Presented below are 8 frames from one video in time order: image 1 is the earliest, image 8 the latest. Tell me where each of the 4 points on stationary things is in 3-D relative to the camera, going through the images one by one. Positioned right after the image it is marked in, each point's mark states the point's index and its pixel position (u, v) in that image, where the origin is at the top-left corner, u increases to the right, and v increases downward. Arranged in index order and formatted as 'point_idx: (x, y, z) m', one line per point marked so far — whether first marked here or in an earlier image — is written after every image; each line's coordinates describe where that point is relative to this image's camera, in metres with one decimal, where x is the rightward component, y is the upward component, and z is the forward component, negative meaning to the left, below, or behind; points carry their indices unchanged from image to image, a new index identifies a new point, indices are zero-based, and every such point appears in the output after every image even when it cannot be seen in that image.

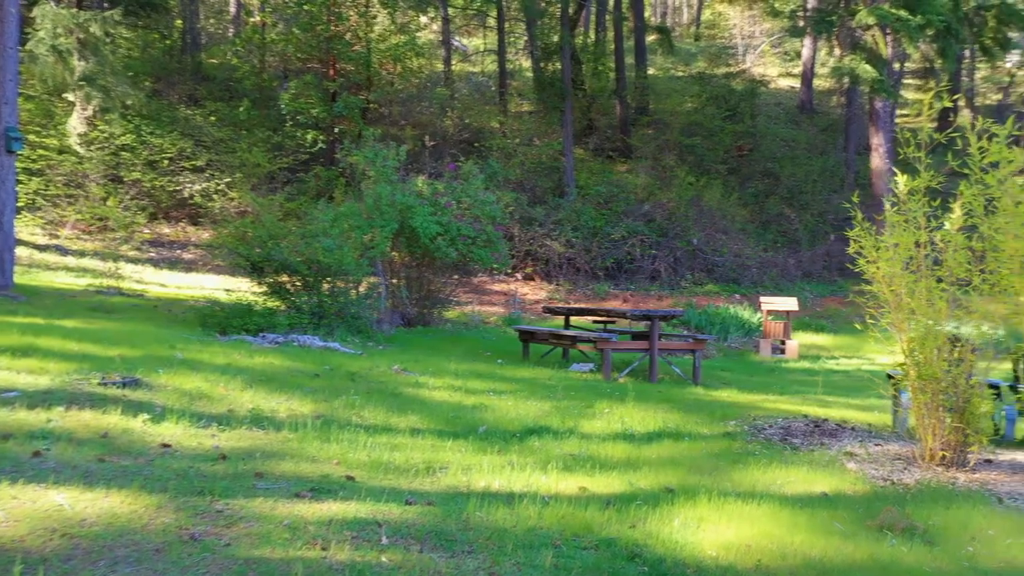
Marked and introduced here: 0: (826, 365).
0: (+6.0, -1.5, +15.8) m
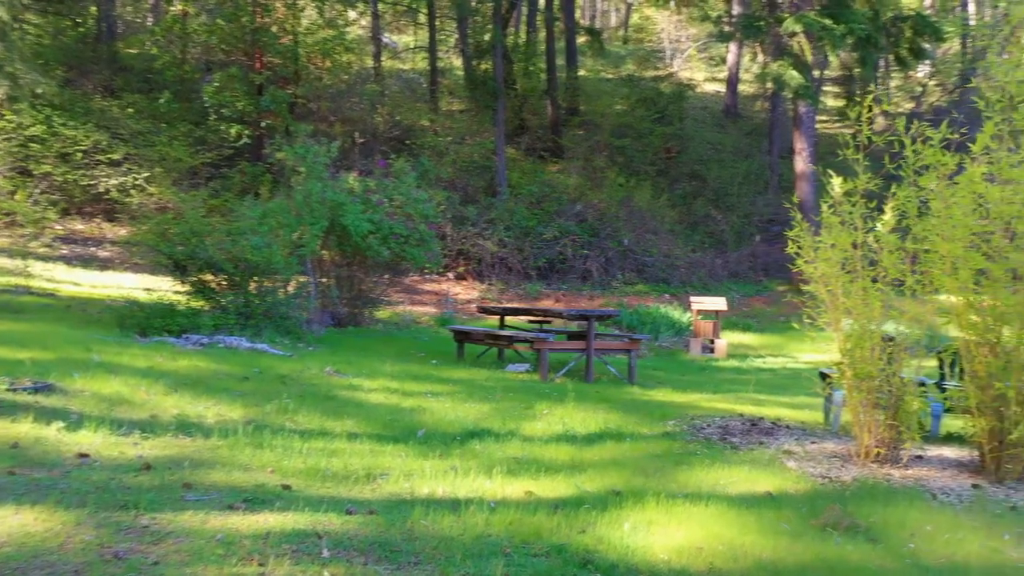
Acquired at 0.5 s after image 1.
0: (+4.7, -1.5, +16.1) m
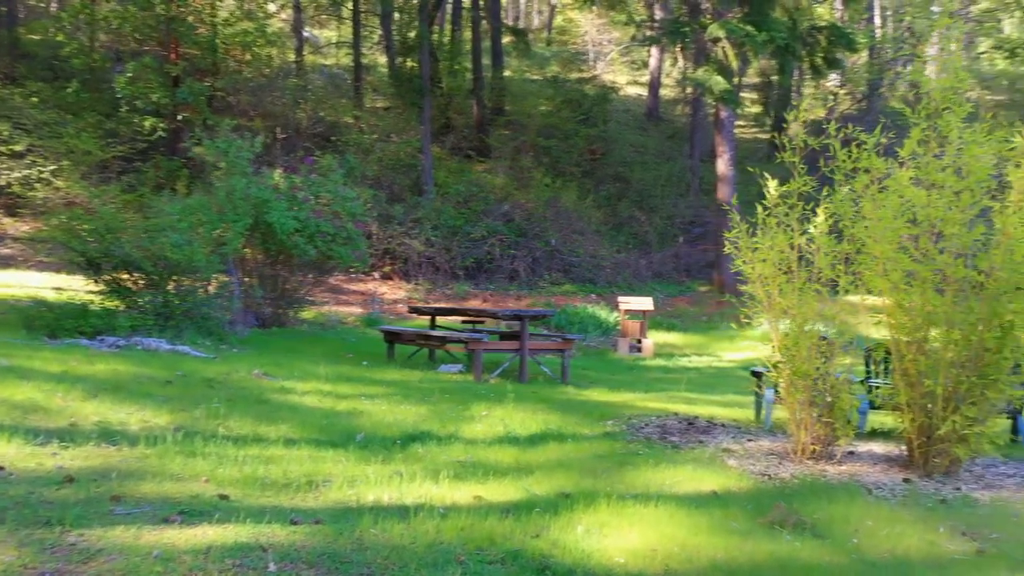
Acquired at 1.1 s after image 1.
0: (+3.4, -1.5, +16.4) m
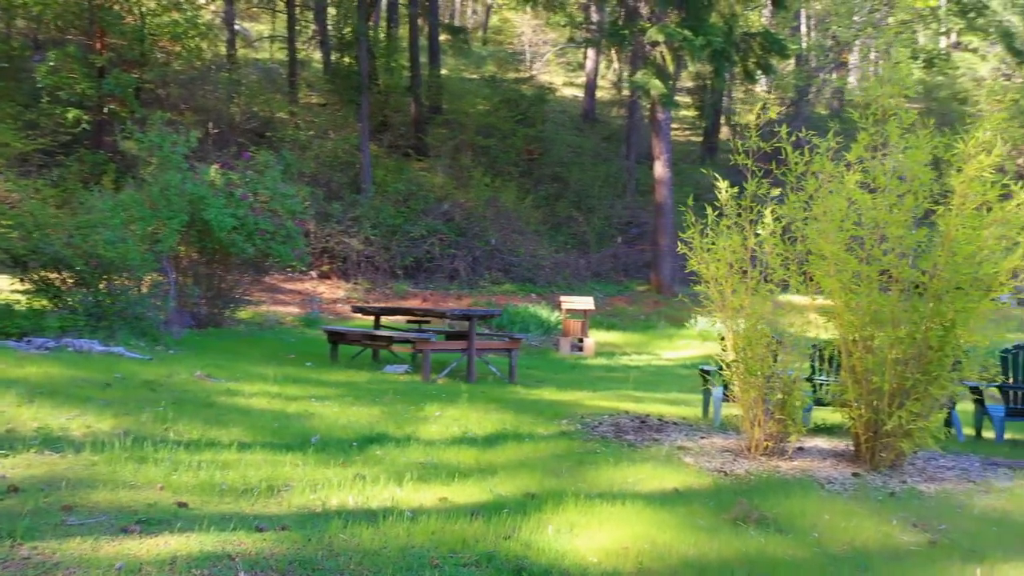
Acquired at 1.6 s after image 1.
0: (+2.2, -1.5, +16.6) m
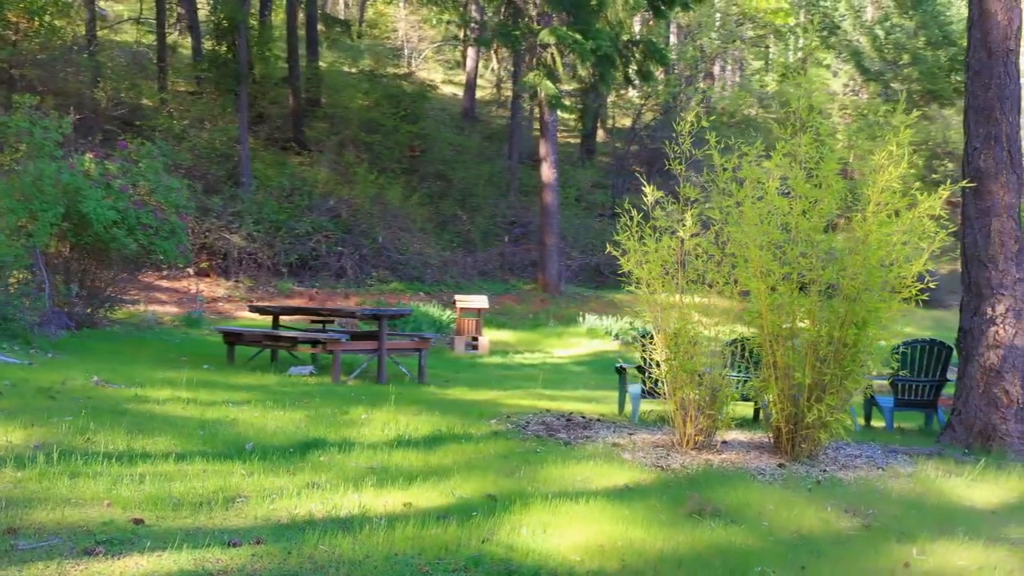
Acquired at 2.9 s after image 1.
0: (+0.1, -1.5, +16.8) m
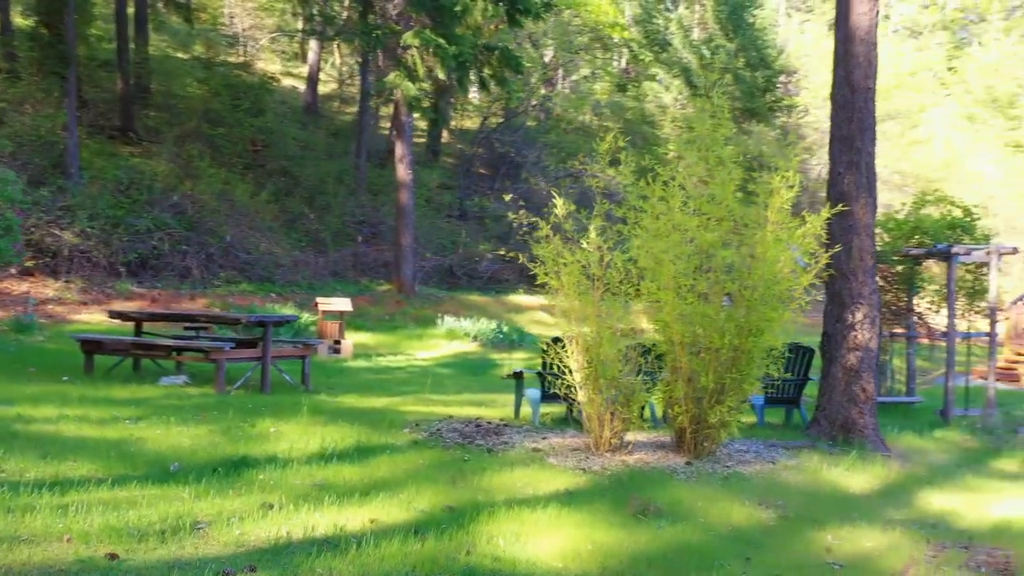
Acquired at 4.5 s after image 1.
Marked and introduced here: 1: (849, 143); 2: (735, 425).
0: (-2.6, -1.5, +16.7) m
1: (+3.5, +1.5, +8.4) m
2: (+2.0, -1.2, +7.3) m
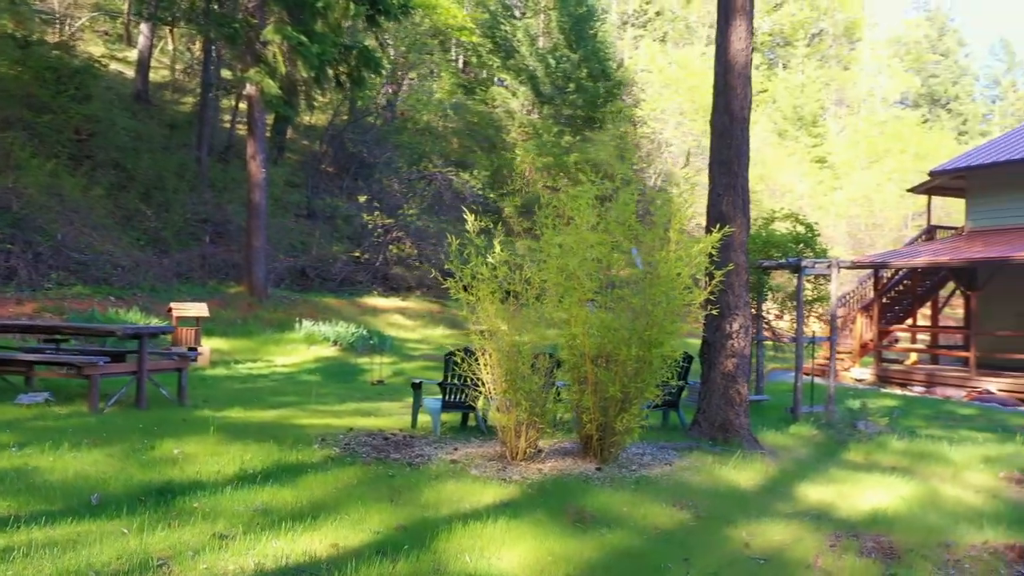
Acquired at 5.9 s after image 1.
0: (-5.2, -1.6, +16.0) m
1: (+2.4, +1.3, +9.2) m
2: (+1.2, -1.4, +7.8) m
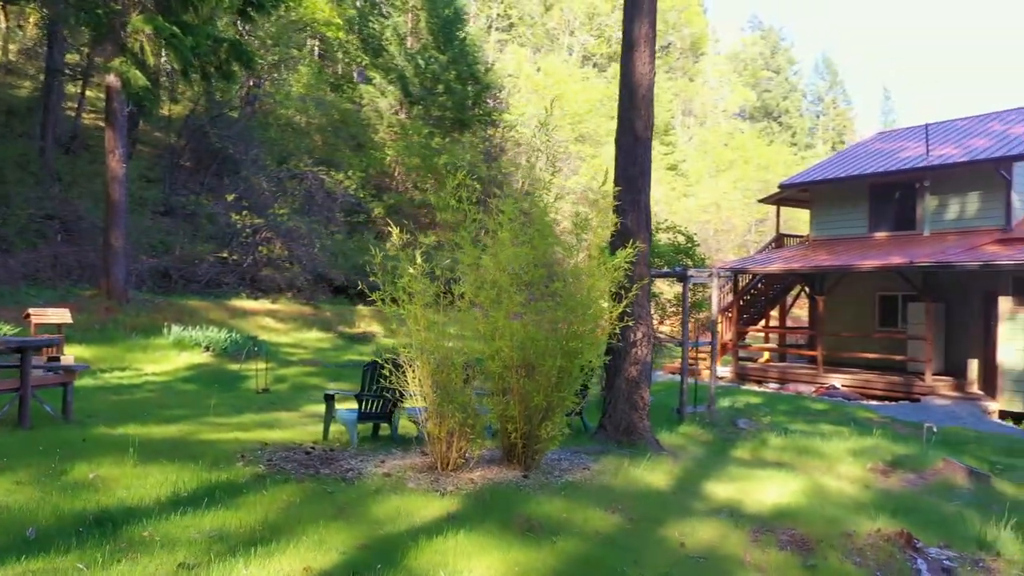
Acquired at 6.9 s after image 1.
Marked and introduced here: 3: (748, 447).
0: (-7.3, -1.7, +15.1) m
1: (+1.4, +1.2, +9.7) m
2: (+0.4, -1.5, +8.1) m
3: (+3.0, -2.1, +10.6) m
